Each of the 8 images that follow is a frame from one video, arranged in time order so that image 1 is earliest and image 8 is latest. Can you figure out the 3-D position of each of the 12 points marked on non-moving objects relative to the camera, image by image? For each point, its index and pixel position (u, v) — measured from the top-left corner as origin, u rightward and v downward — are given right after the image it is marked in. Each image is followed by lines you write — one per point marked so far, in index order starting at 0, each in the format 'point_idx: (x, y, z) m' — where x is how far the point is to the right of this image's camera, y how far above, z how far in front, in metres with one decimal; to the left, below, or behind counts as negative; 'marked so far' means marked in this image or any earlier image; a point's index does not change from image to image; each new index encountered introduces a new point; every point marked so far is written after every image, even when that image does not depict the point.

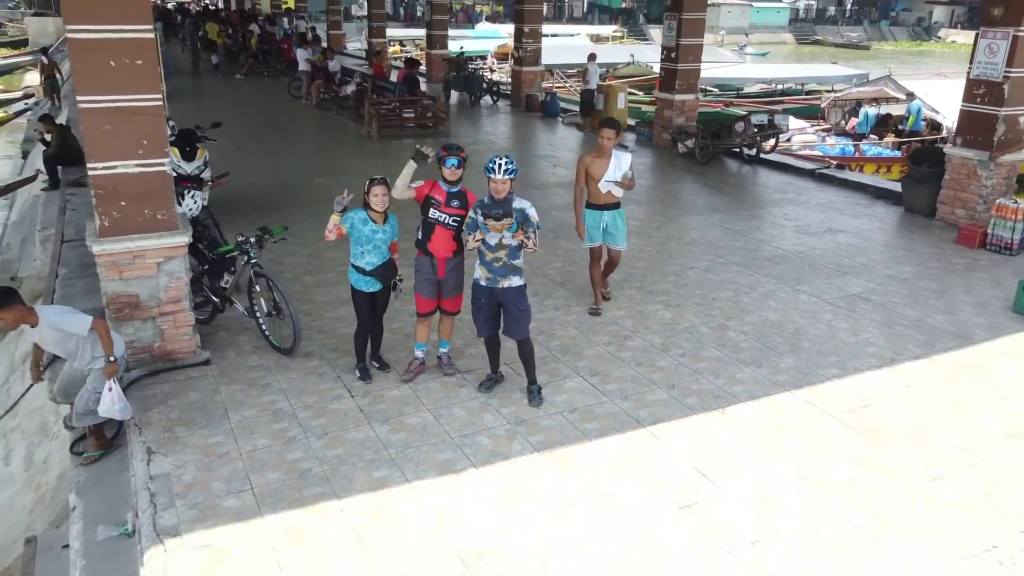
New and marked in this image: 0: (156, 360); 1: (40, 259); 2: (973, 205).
0: (-1.8, -0.4, +4.2) m
1: (-4.0, +0.3, +6.9) m
2: (+3.8, +0.7, +6.6) m
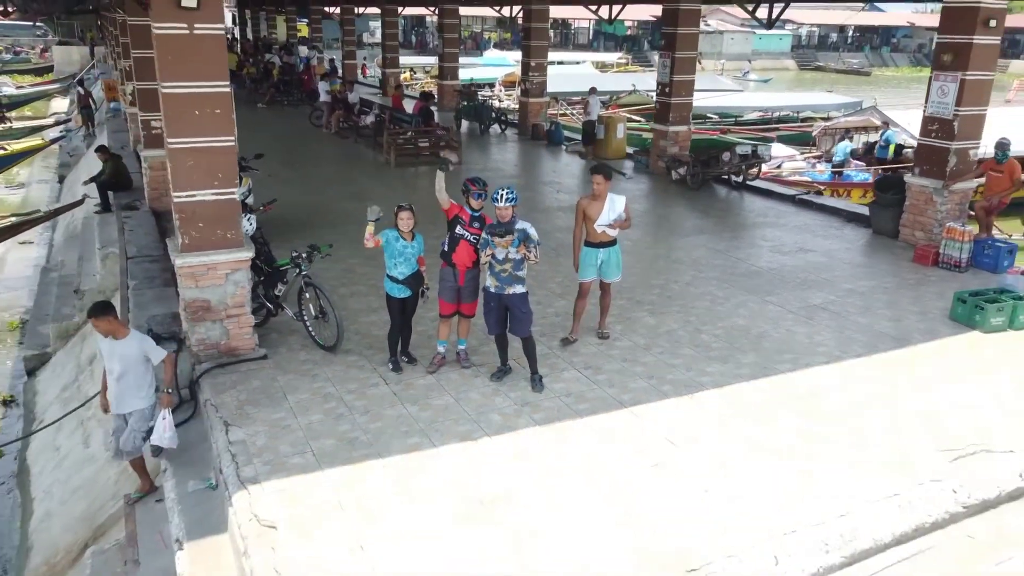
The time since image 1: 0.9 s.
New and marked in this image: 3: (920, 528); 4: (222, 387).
0: (-1.8, -0.4, +5.0) m
1: (-3.9, +0.1, +7.8) m
2: (+3.8, +0.6, +7.5) m
3: (+1.8, -1.1, +3.7) m
4: (-1.7, -0.6, +4.7) m
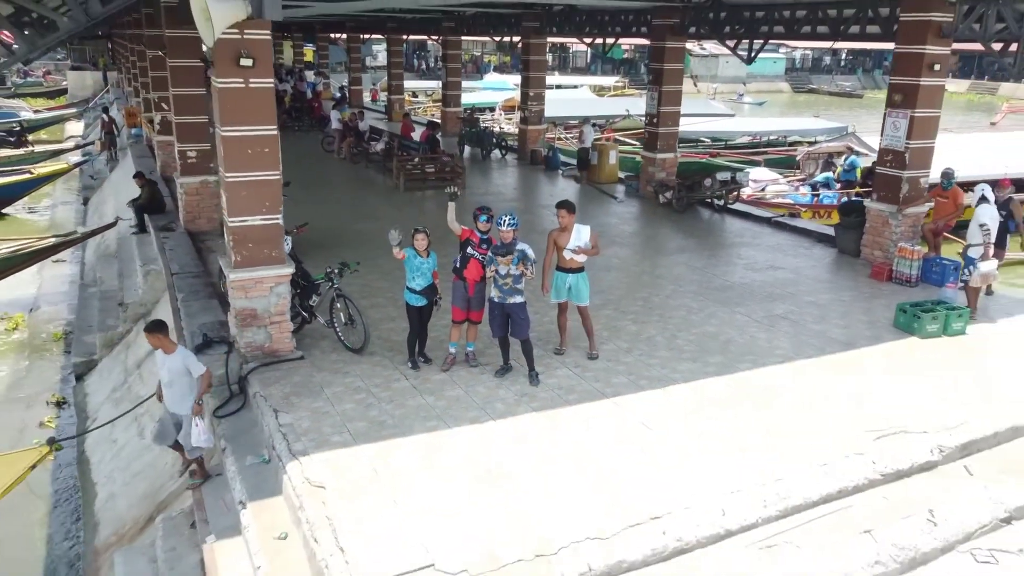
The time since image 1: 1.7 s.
0: (-1.8, -0.5, +5.9) m
1: (-3.9, 0.0, +8.7) m
2: (+3.8, +0.4, +8.4) m
3: (+1.8, -1.1, +4.5) m
4: (-1.7, -0.6, +5.6) m
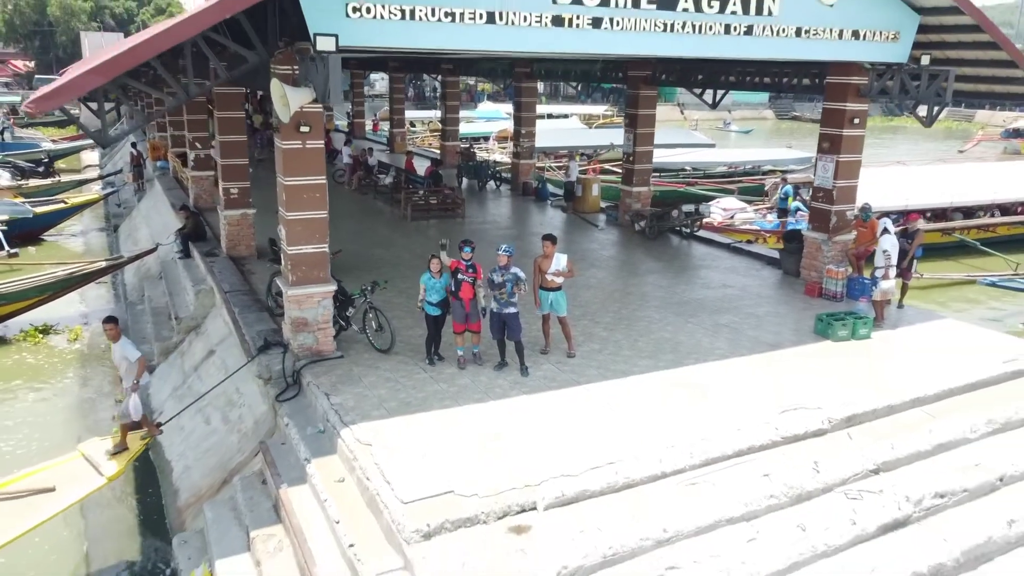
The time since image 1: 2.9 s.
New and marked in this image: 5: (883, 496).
0: (-1.8, -0.6, +7.5) m
1: (-4.0, -0.2, +10.2) m
2: (+3.8, +0.2, +10.0) m
3: (+1.8, -1.2, +6.1) m
4: (-1.7, -0.7, +7.2) m
5: (+2.7, -1.5, +6.0) m
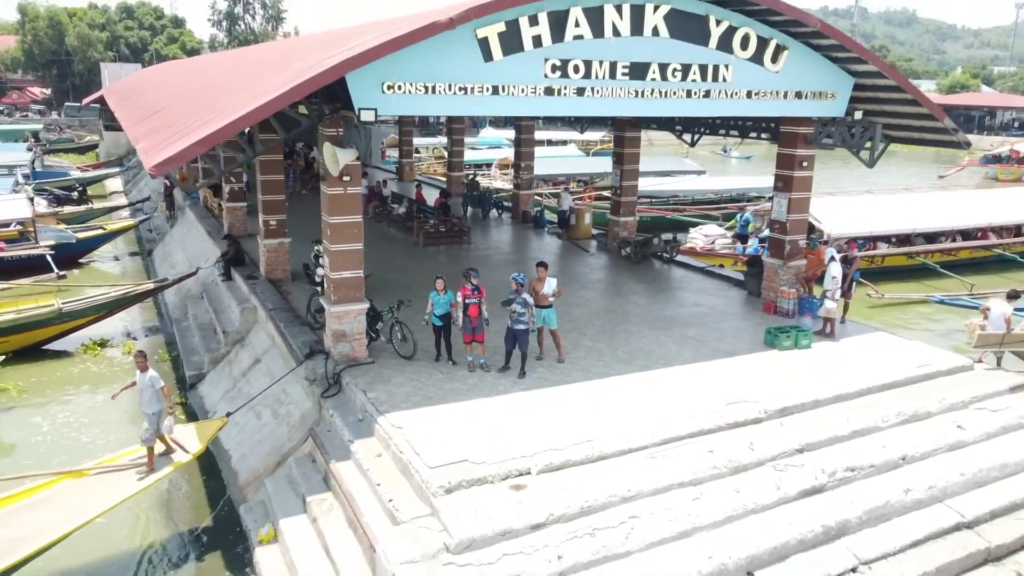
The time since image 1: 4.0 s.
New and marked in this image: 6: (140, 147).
0: (-1.8, -0.8, +9.1) m
1: (-3.9, -0.5, +11.9) m
2: (+3.8, 0.0, +11.7) m
3: (+1.8, -1.4, +7.8) m
4: (-1.7, -0.9, +8.8) m
5: (+2.7, -1.7, +7.6) m
6: (-3.9, +1.4, +8.6) m
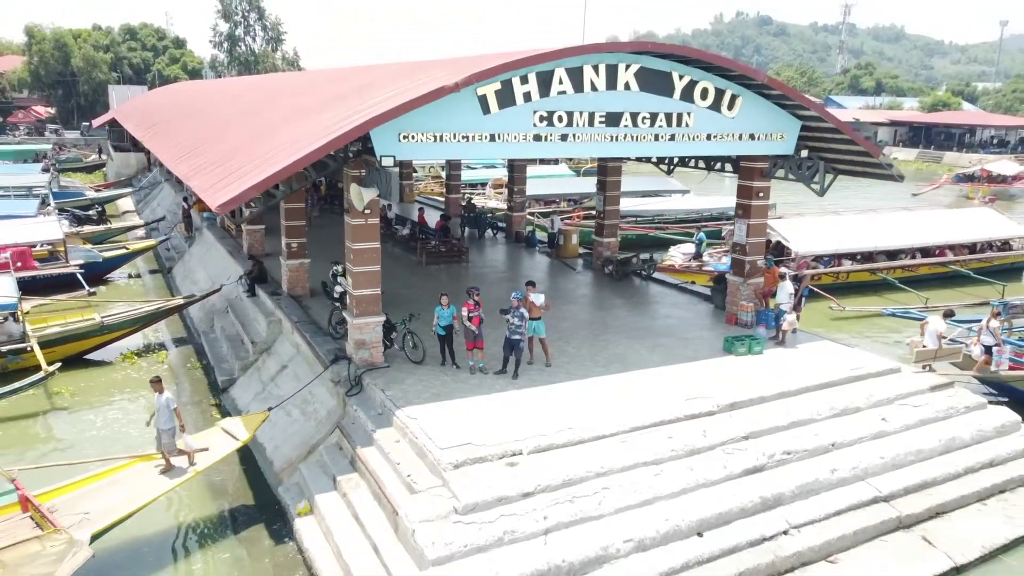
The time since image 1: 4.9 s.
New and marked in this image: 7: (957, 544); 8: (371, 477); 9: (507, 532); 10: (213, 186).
0: (-1.9, -1.0, +10.7) m
1: (-4.0, -0.7, +13.5) m
2: (+3.7, -0.3, +13.4) m
3: (+1.7, -1.5, +9.4) m
4: (-1.8, -1.1, +10.4) m
5: (+2.7, -1.8, +9.2) m
6: (-3.9, +1.3, +10.2) m
7: (+5.0, -2.8, +9.1) m
8: (-1.5, -2.0, +8.7) m
9: (-0.1, -2.3, +7.6) m
10: (-3.5, +1.2, +9.7) m
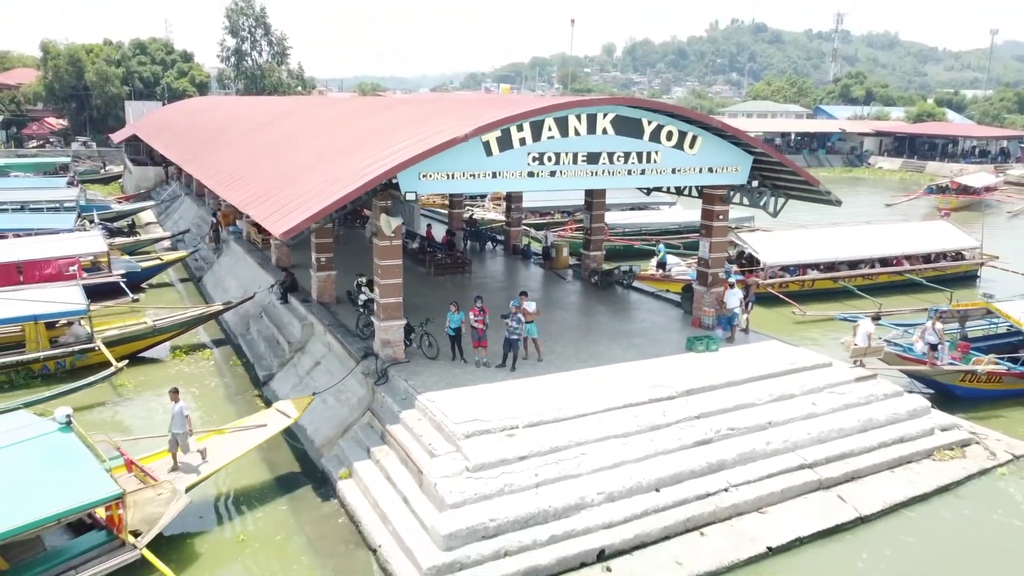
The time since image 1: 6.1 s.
0: (-1.9, -1.2, +13.1) m
1: (-4.1, -0.9, +15.8) m
2: (+3.6, -0.4, +15.7) m
3: (+1.7, -1.7, +11.7) m
4: (-1.8, -1.3, +12.8) m
5: (+2.6, -2.0, +11.6) m
6: (-3.9, +1.1, +12.5) m
7: (+4.9, -3.0, +11.4) m
8: (-1.5, -2.2, +11.1) m
9: (-0.1, -2.4, +9.9) m
10: (-3.5, +1.1, +12.0) m
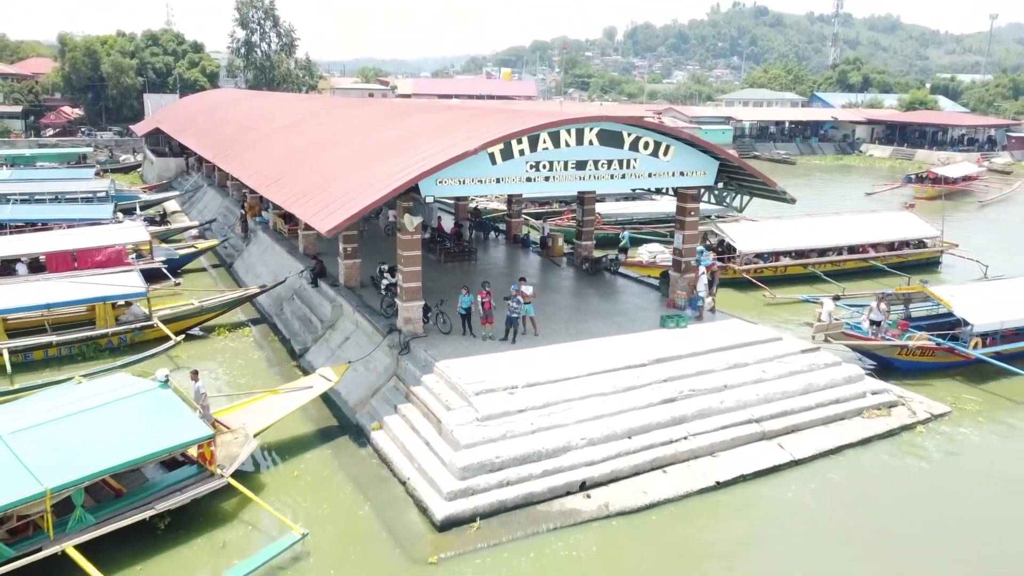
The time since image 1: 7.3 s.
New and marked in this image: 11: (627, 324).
0: (-1.9, -0.9, +15.7) m
1: (-4.1, -0.6, +18.4) m
2: (+3.7, -0.1, +18.3) m
3: (+1.7, -1.4, +14.3) m
4: (-1.8, -1.0, +15.4) m
5: (+2.7, -1.7, +14.2) m
6: (-3.9, +1.4, +15.1) m
7: (+4.9, -2.8, +14.0) m
8: (-1.5, -1.9, +13.7) m
9: (-0.1, -2.2, +12.5) m
10: (-3.5, +1.3, +14.5) m
11: (+2.3, -0.8, +16.6) m
